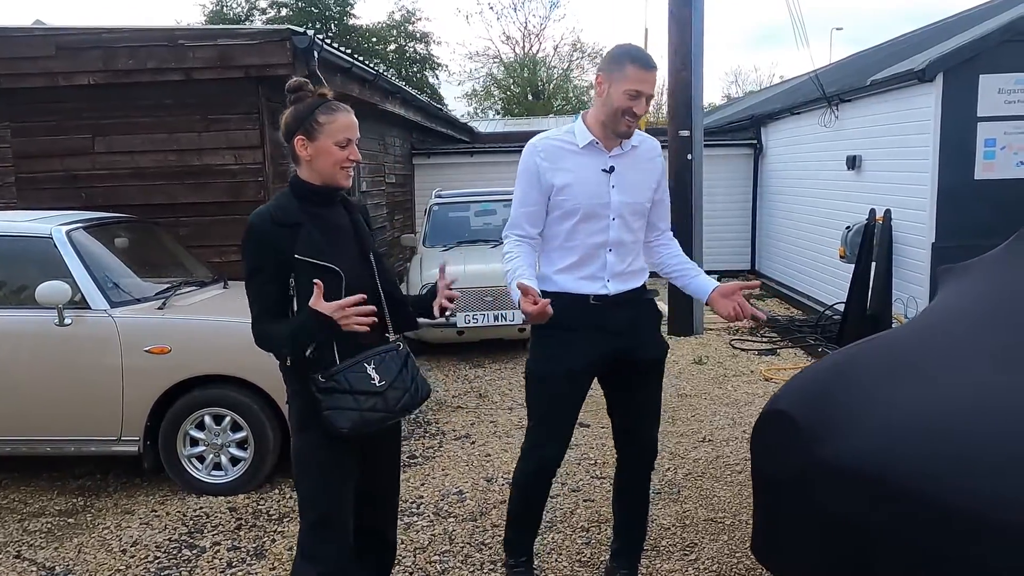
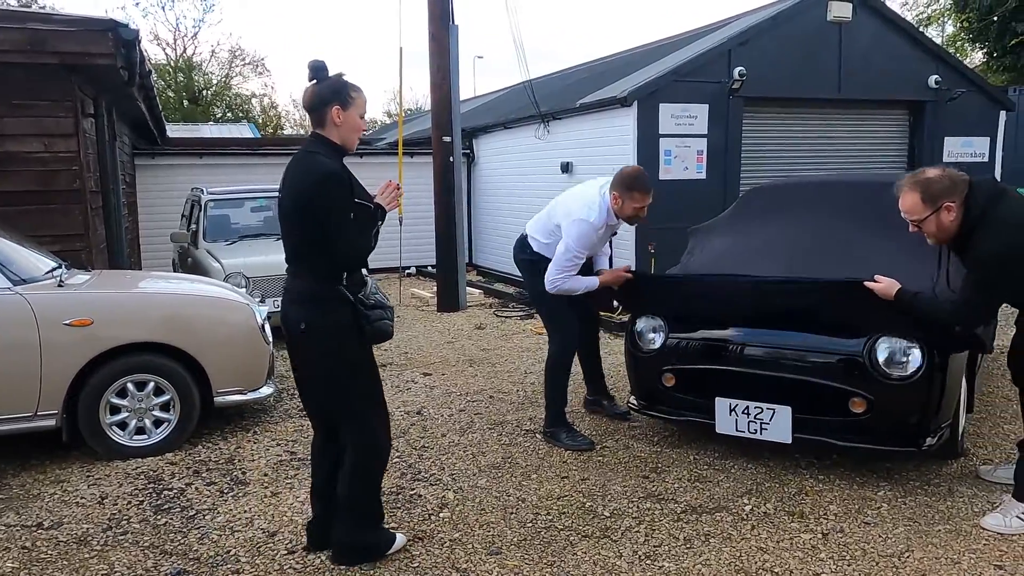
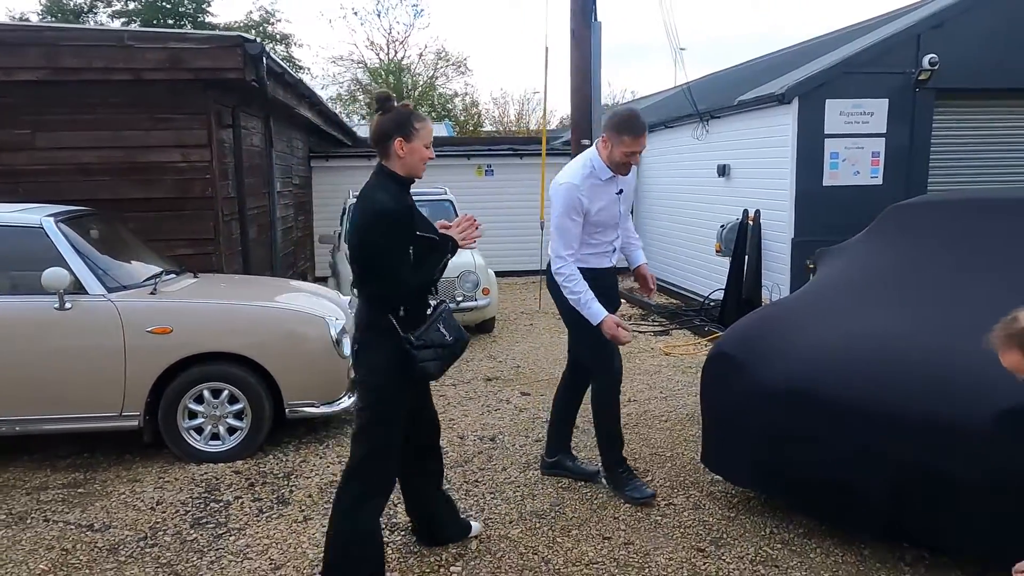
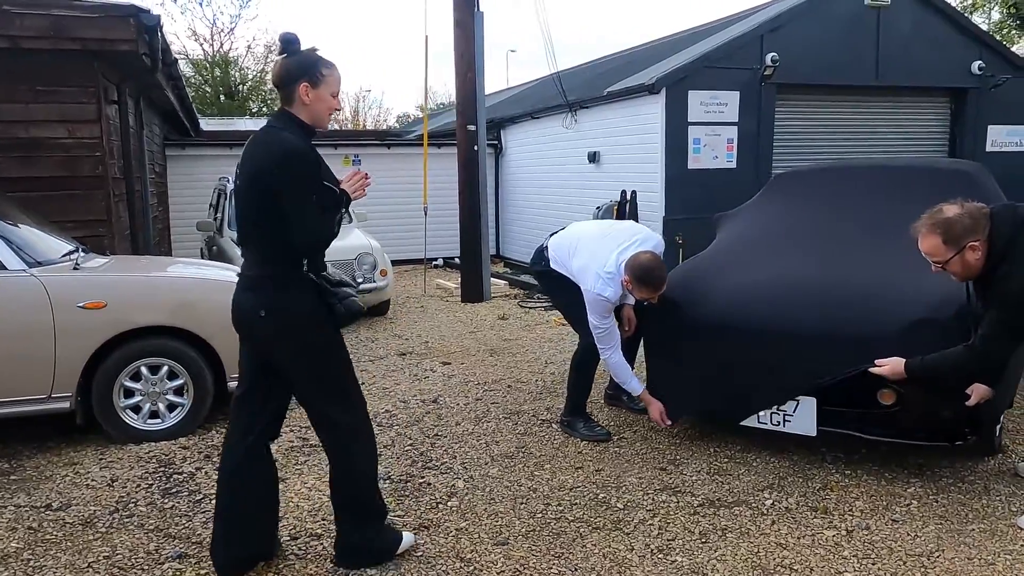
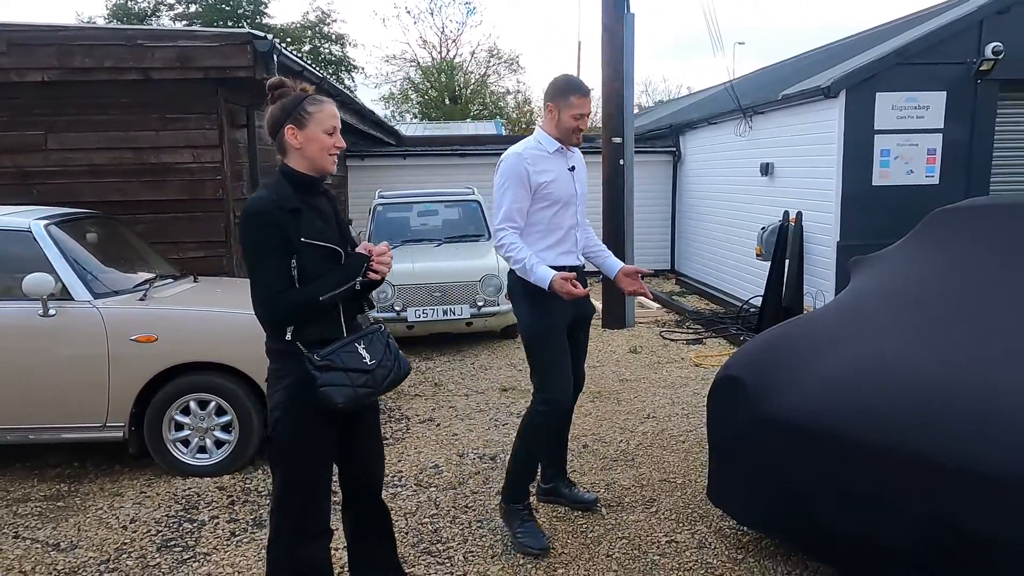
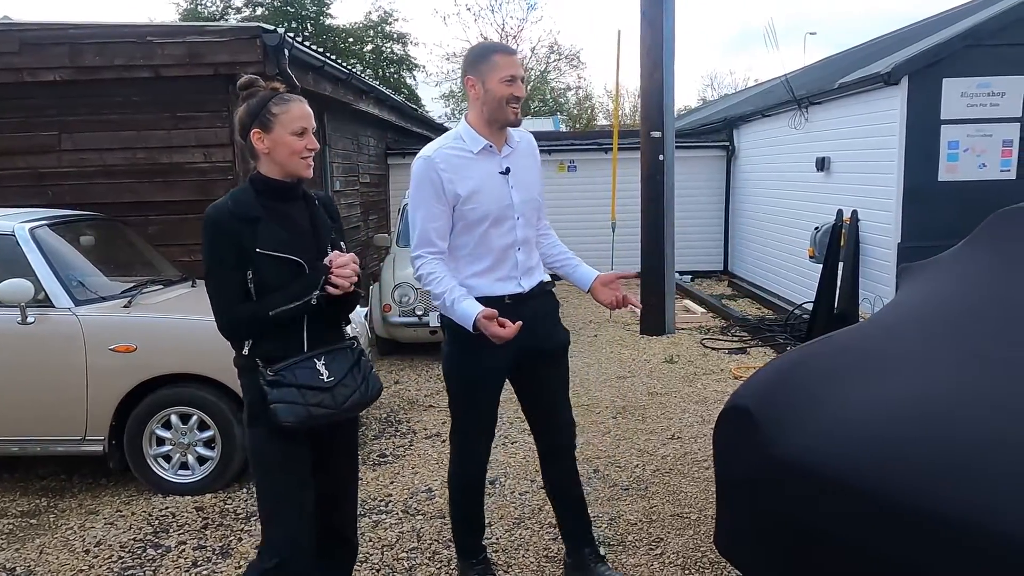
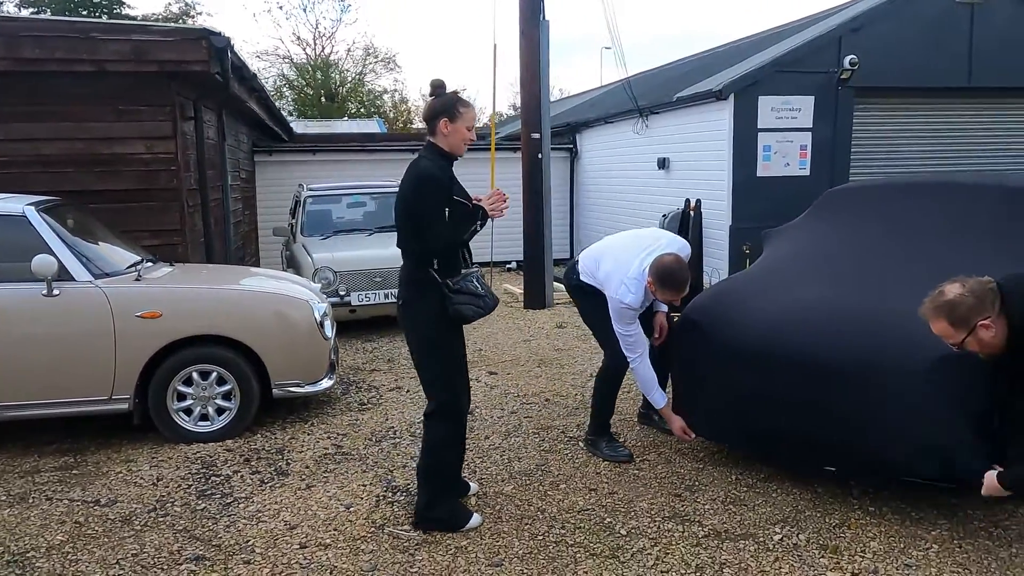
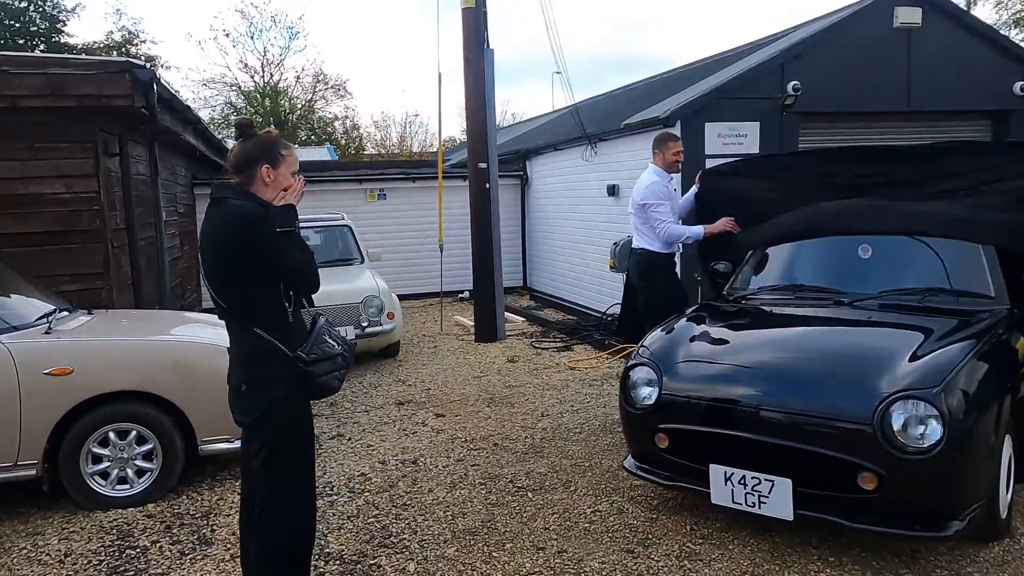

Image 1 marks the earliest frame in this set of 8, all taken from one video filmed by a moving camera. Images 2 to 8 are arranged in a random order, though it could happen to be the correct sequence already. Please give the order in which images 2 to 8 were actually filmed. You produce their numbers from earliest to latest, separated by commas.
6, 5, 3, 7, 4, 2, 8
